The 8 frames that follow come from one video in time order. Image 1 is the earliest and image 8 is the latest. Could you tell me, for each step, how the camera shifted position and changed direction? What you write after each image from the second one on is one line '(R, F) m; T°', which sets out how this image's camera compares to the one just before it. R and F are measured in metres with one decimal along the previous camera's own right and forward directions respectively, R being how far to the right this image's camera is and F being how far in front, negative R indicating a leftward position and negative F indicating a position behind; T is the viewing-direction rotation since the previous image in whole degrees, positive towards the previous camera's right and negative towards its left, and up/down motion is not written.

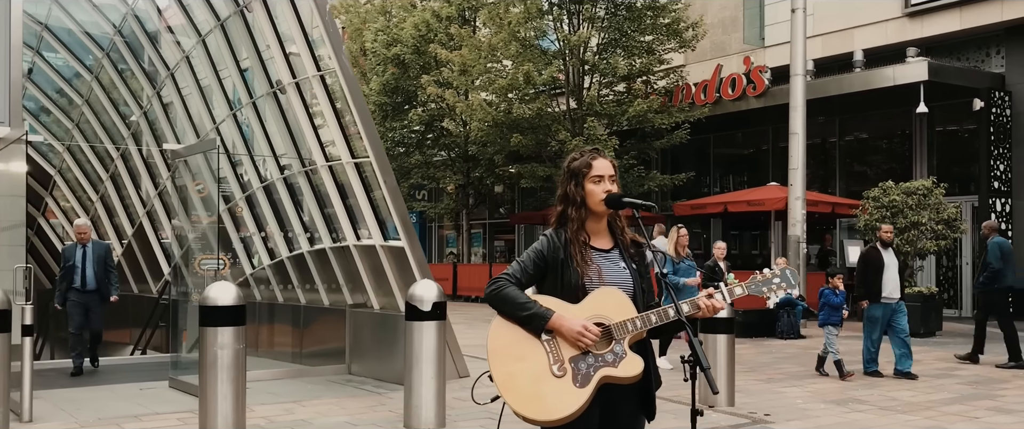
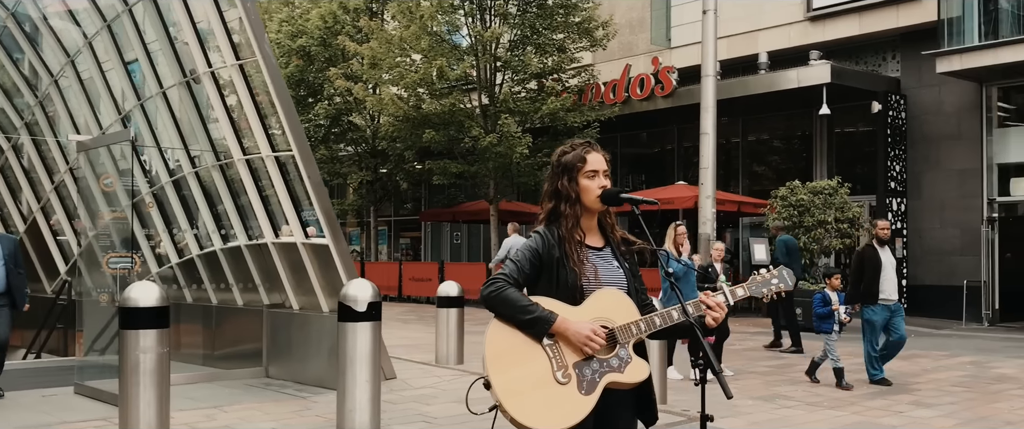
(-0.2, +0.2) m; +6°
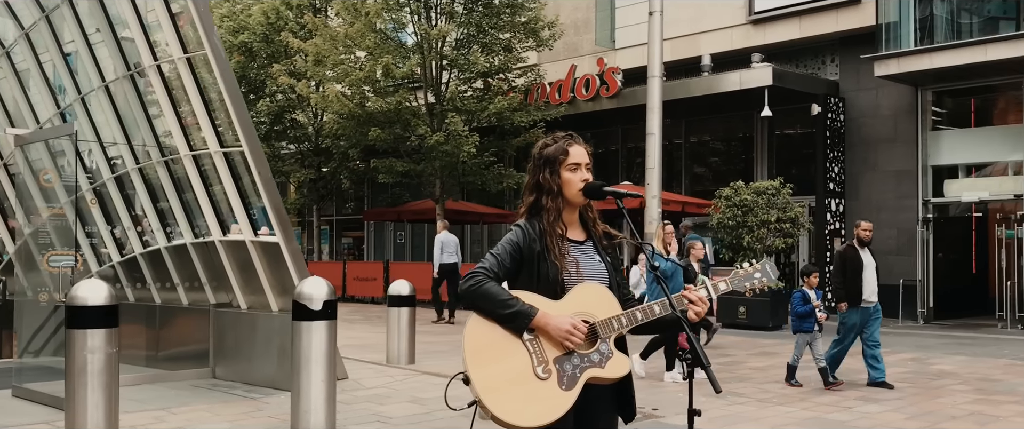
(-0.1, 0.0) m; +4°
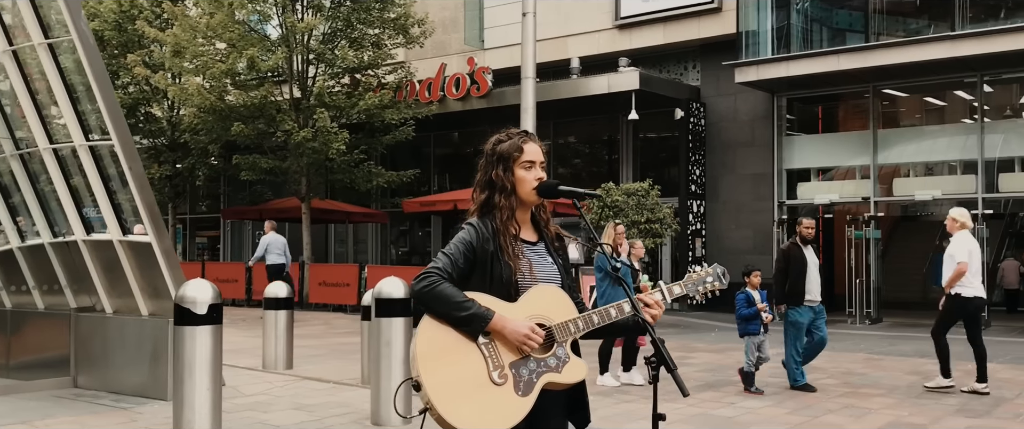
(-0.2, +0.1) m; +8°
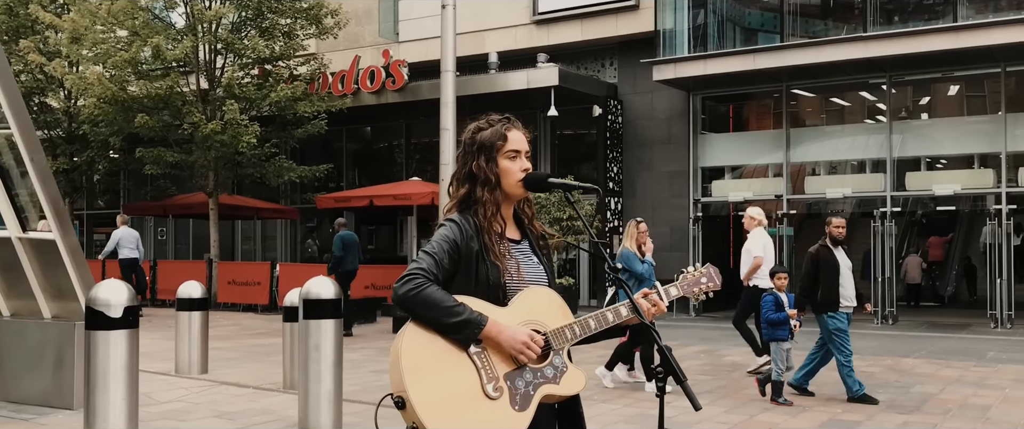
(-0.2, +0.2) m; +6°
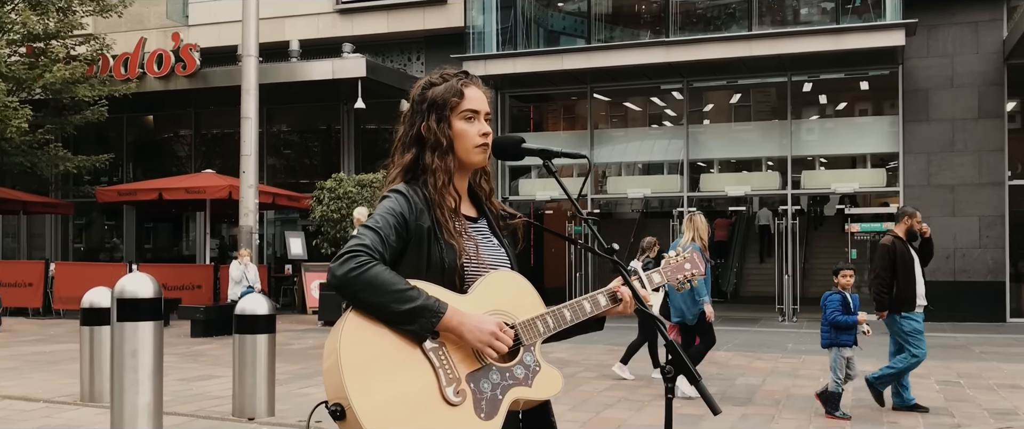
(-0.3, +0.4) m; +13°
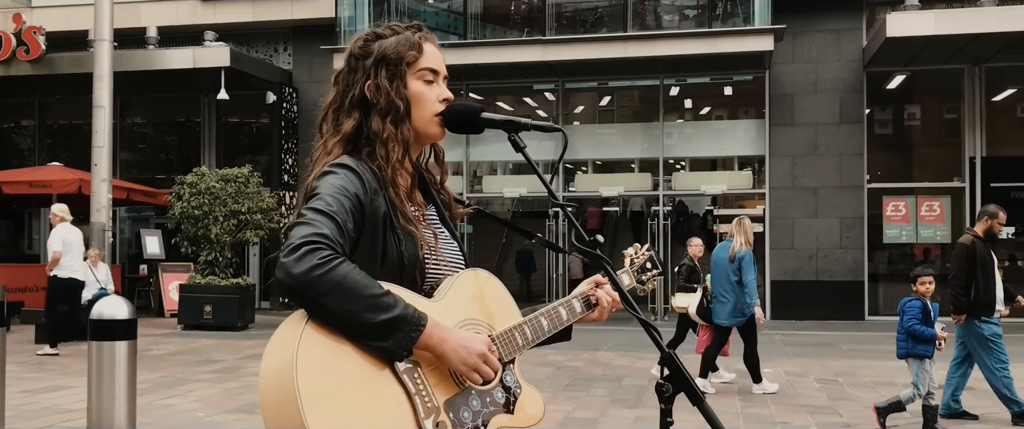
(-0.2, +0.3) m; +8°
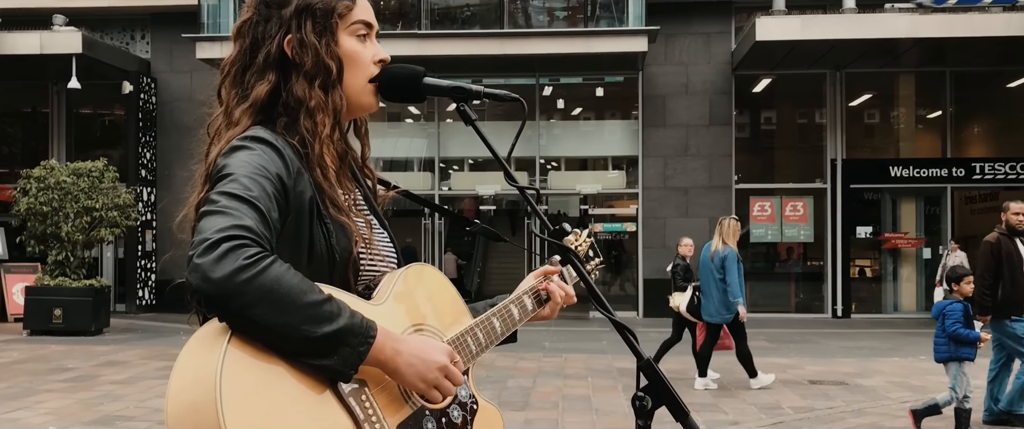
(-0.1, +0.2) m; +8°
